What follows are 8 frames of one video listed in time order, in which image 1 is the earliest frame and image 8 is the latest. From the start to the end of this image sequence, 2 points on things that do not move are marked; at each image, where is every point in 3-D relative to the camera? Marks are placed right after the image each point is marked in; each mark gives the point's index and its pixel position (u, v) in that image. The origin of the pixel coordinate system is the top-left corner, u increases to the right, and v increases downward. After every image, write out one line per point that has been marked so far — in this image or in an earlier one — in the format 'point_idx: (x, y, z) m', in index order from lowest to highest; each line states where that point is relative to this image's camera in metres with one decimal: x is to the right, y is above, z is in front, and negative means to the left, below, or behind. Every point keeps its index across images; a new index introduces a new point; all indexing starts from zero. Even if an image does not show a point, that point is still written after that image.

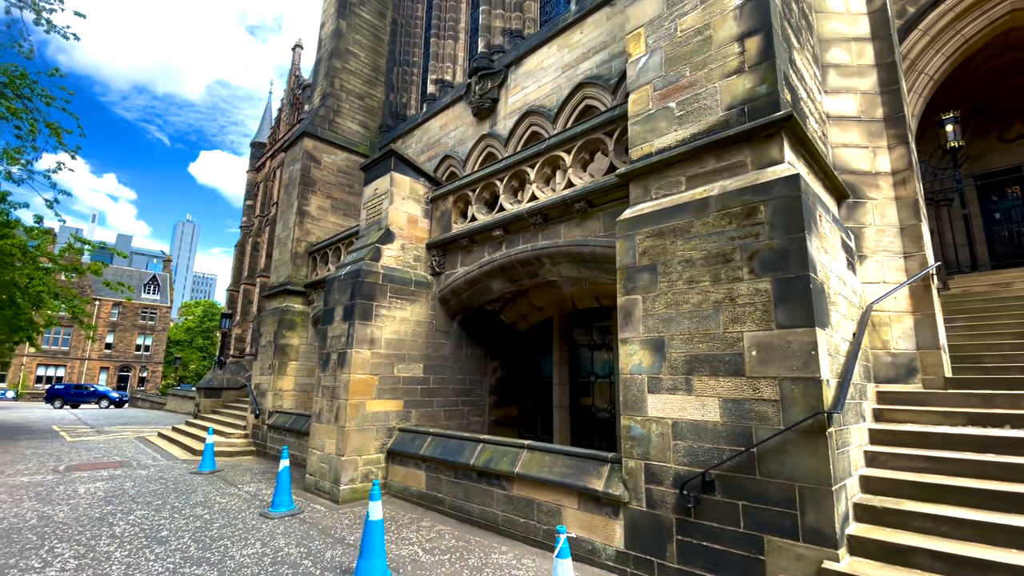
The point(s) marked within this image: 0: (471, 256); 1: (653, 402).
0: (-0.7, +0.5, +8.0) m
1: (+1.3, -1.1, +4.6) m
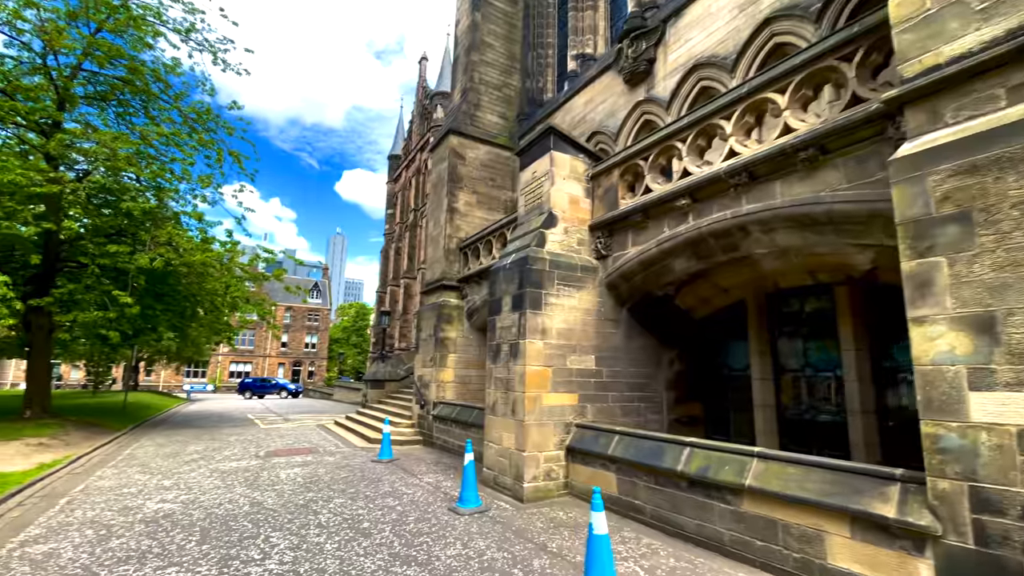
0: (+2.0, +0.8, +7.1) m
1: (+3.2, -0.8, +3.3) m
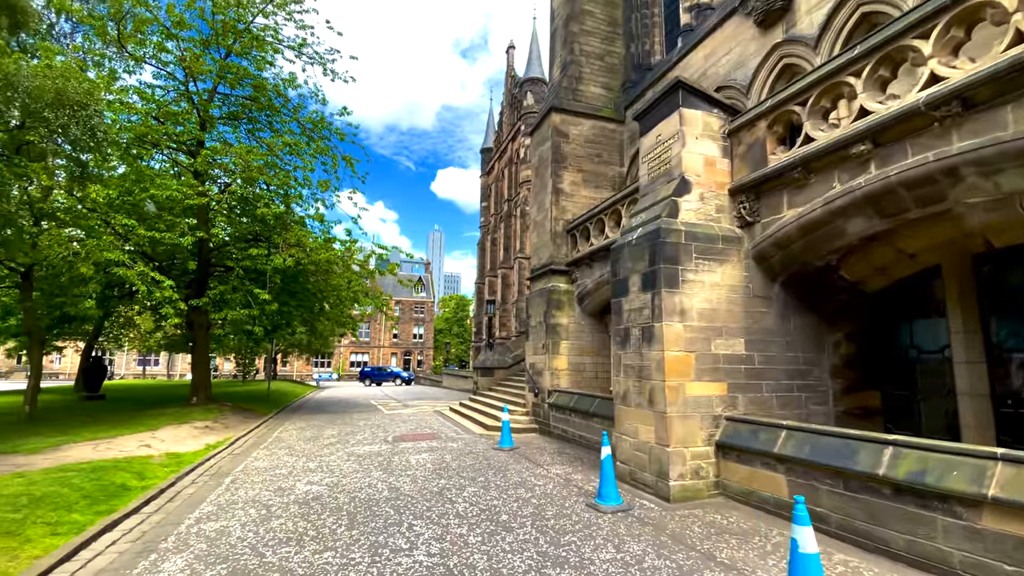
0: (+3.6, +1.2, +6.0) m
1: (+4.2, -0.4, +2.1) m
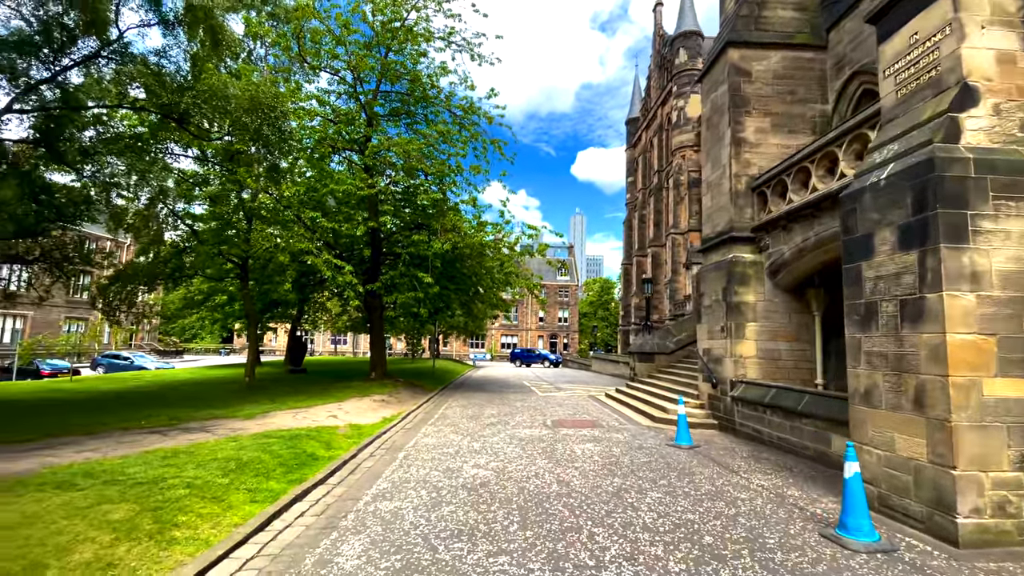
0: (+5.4, +1.6, +3.6) m
1: (+4.8, -0.2, -0.2) m
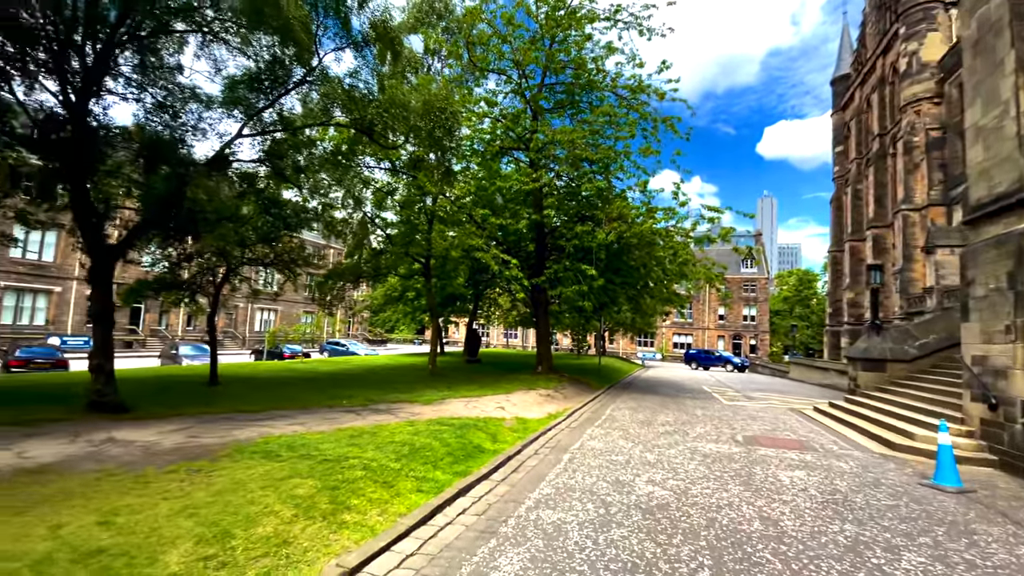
0: (+6.1, +1.8, +0.9) m
1: (+4.3, 0.0, -2.6) m
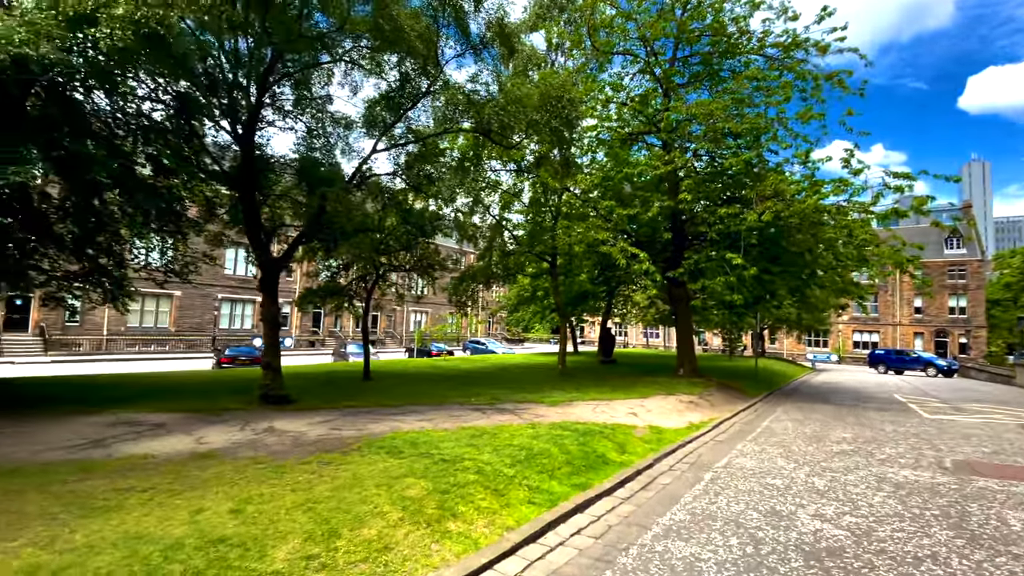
0: (+5.6, +2.1, -1.4) m
1: (+3.0, +0.2, -4.2) m
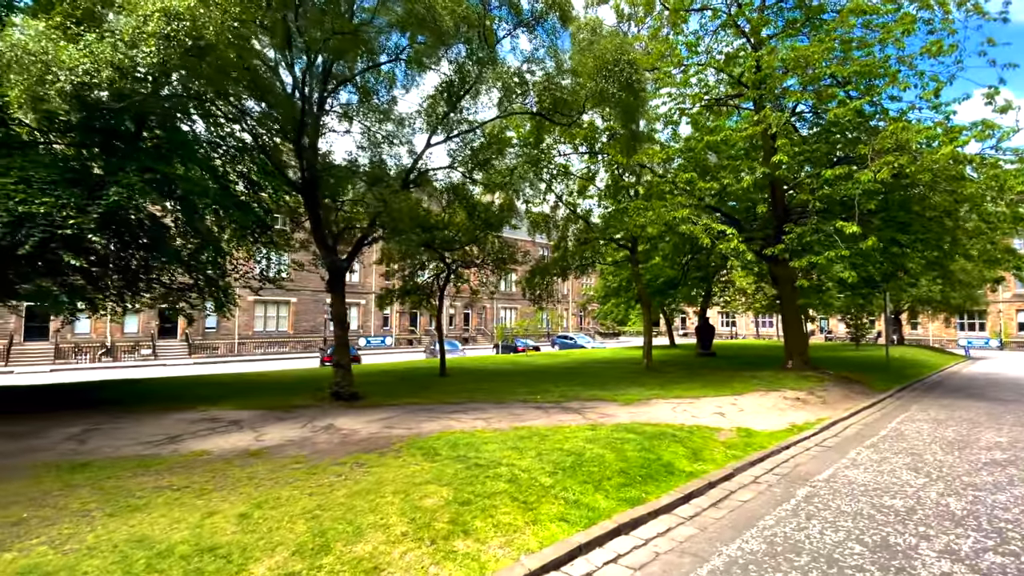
0: (+4.3, +2.4, -3.1) m
1: (+1.2, +0.4, -5.3) m
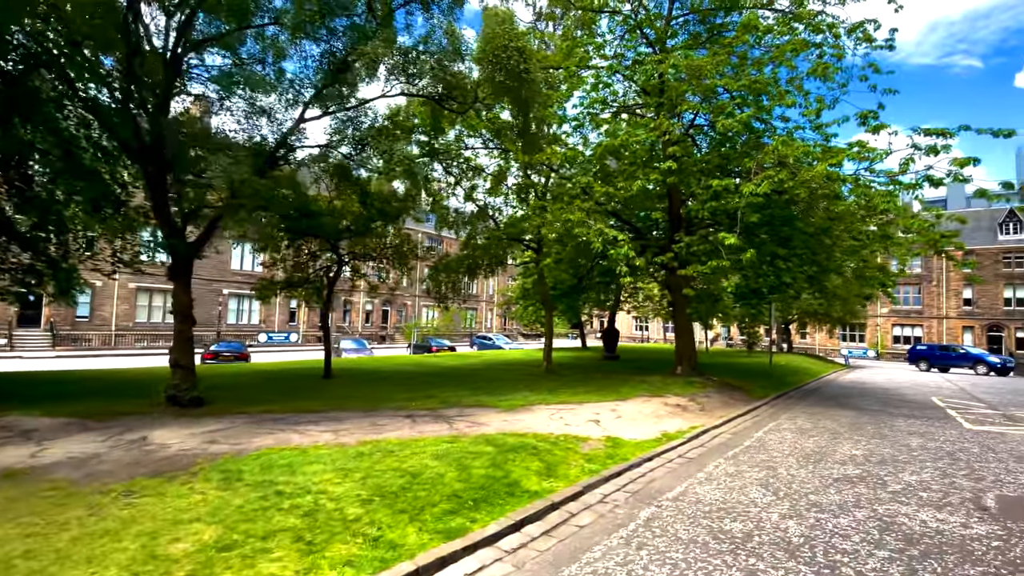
0: (+3.8, +2.3, -3.3) m
1: (+1.0, +0.4, -5.9) m
